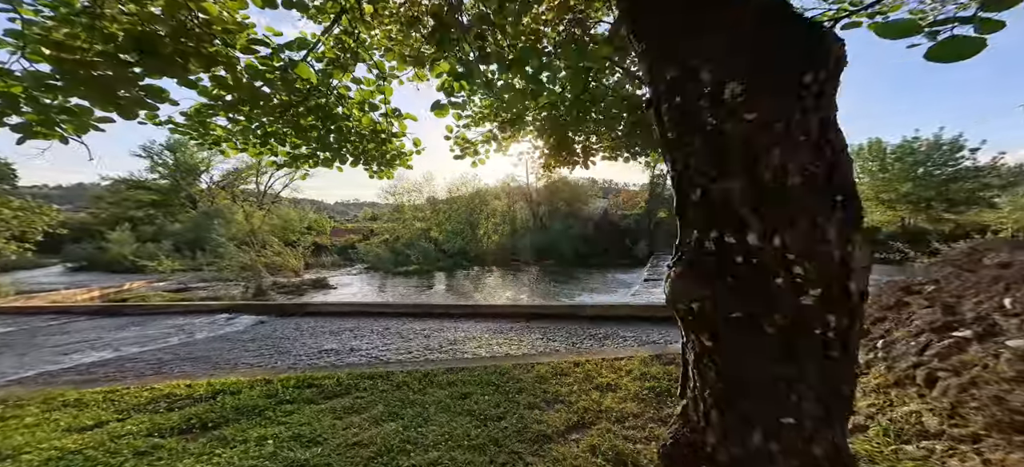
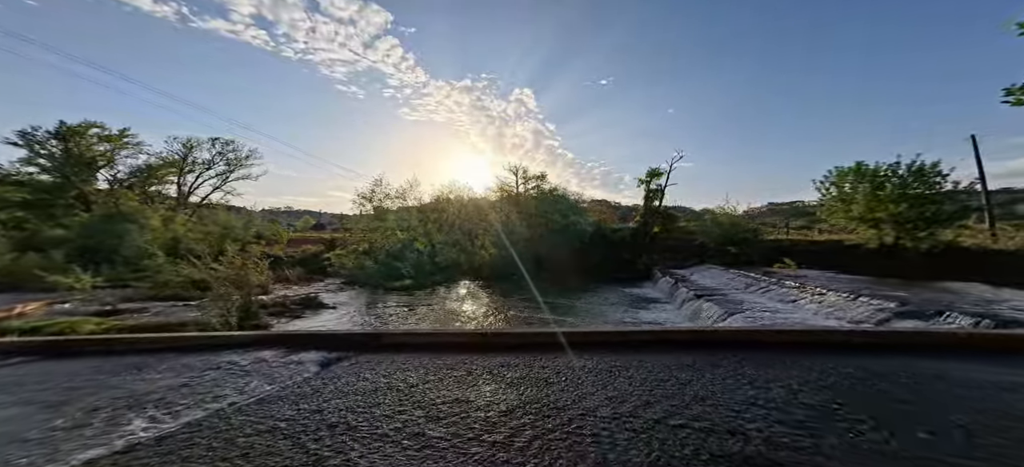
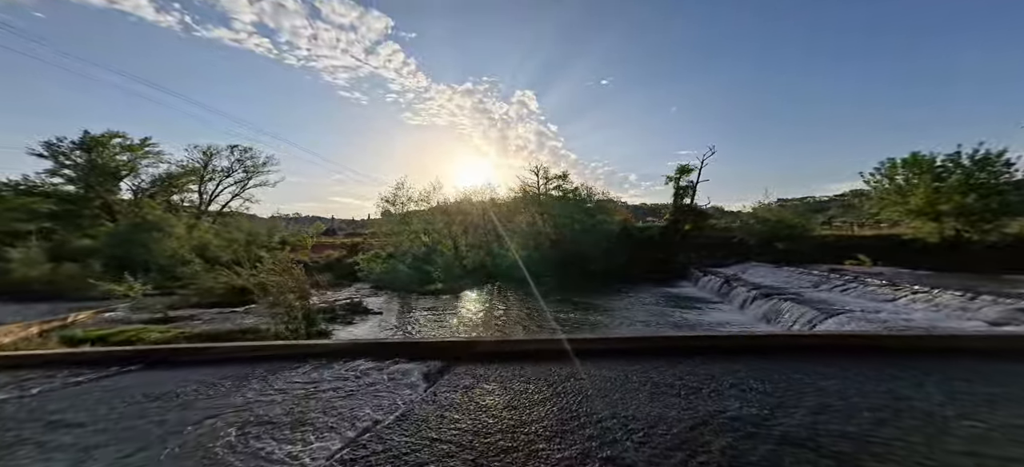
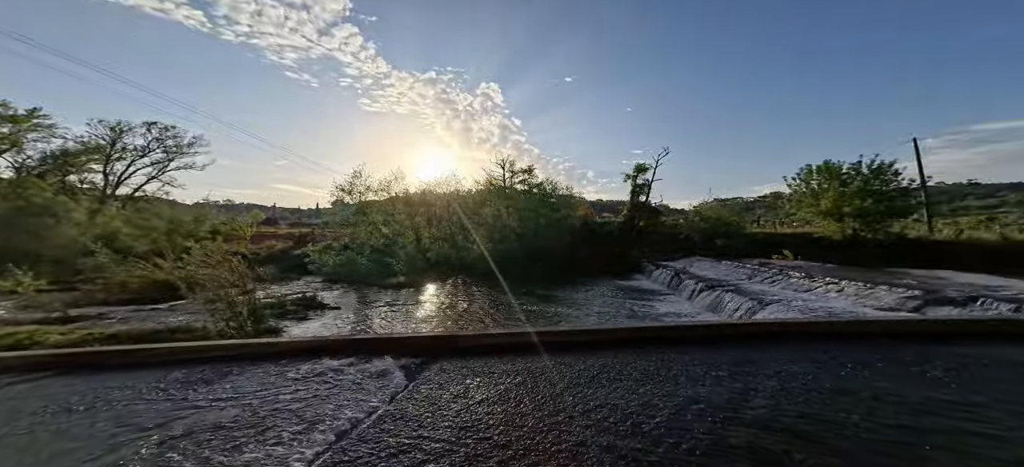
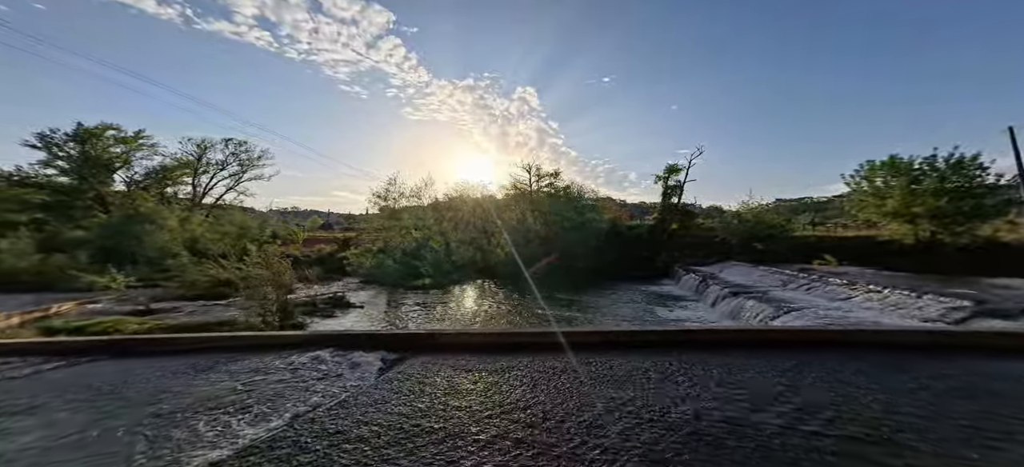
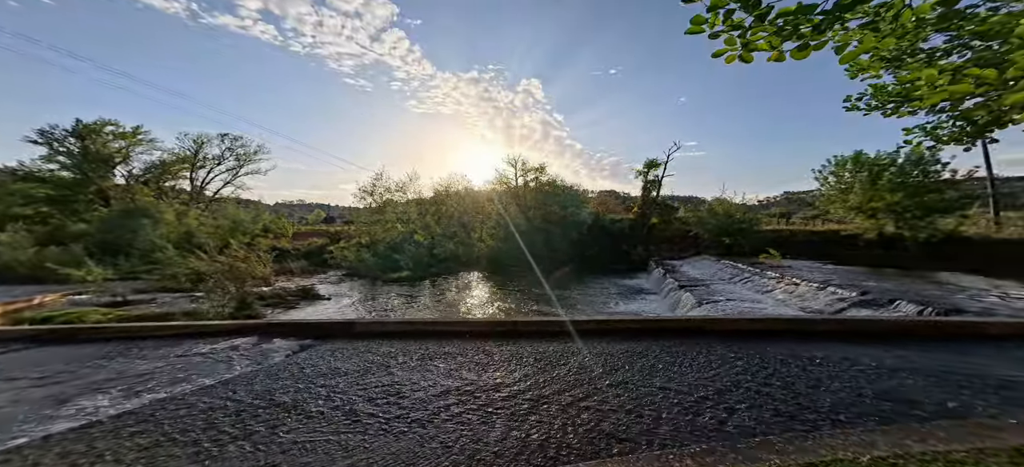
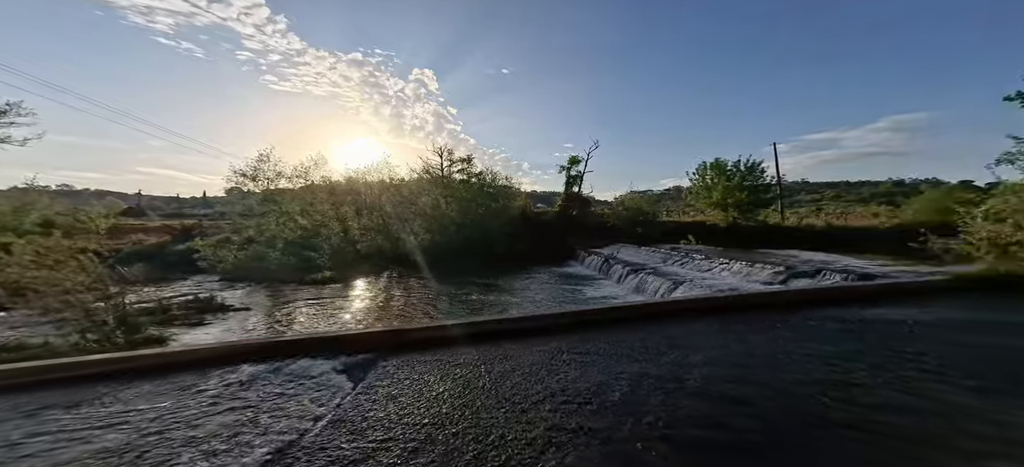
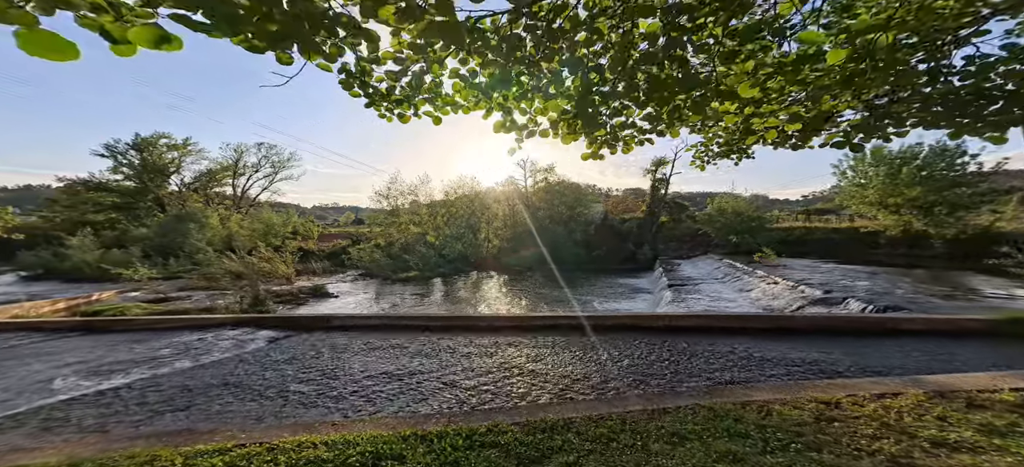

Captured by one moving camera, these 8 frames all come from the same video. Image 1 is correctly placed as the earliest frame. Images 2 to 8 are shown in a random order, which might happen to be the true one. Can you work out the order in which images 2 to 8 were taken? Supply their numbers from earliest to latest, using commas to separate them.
8, 6, 2, 5, 3, 4, 7
